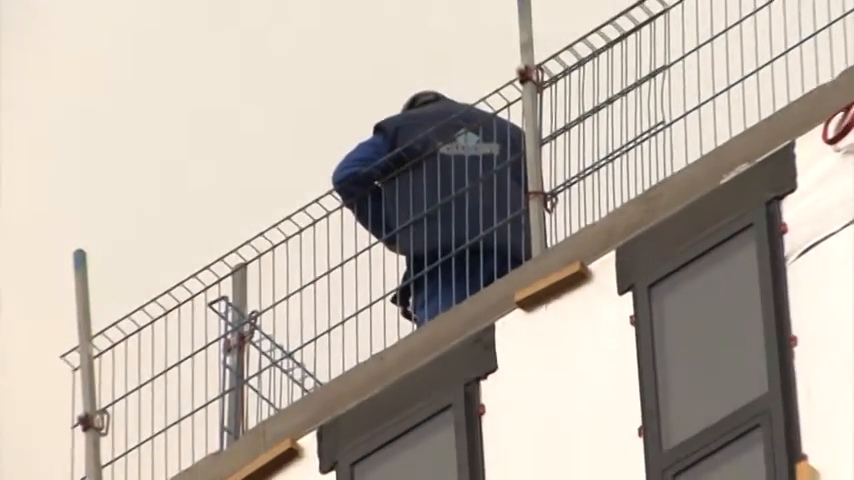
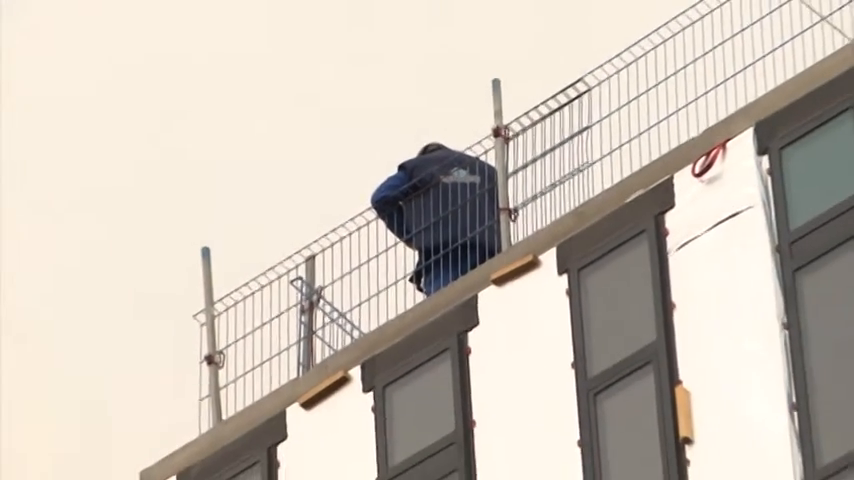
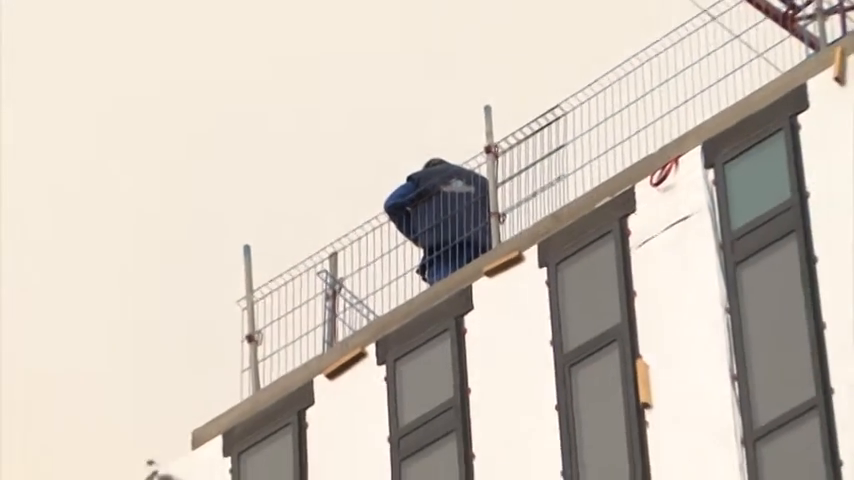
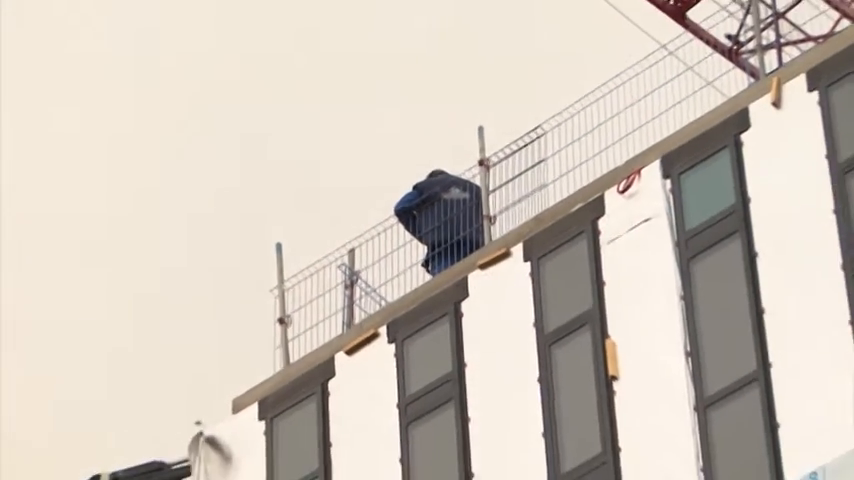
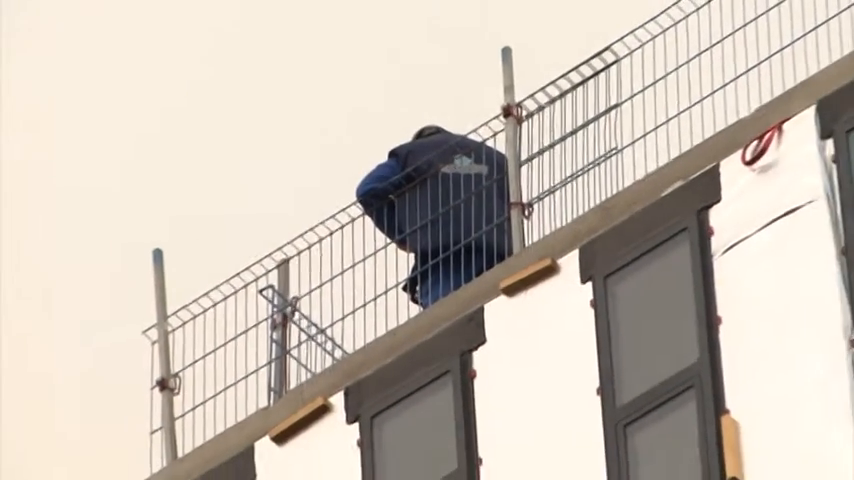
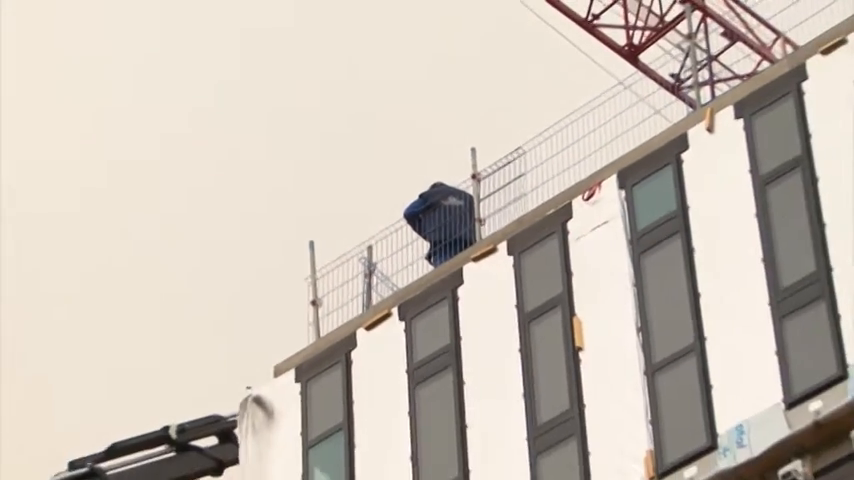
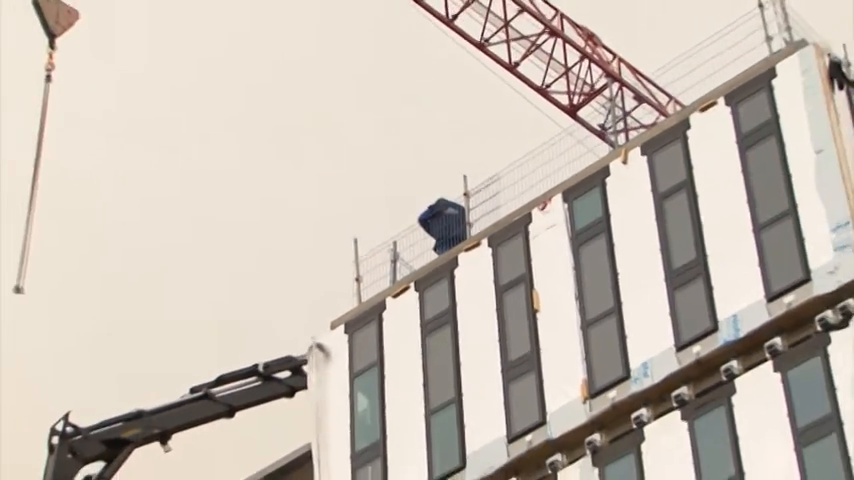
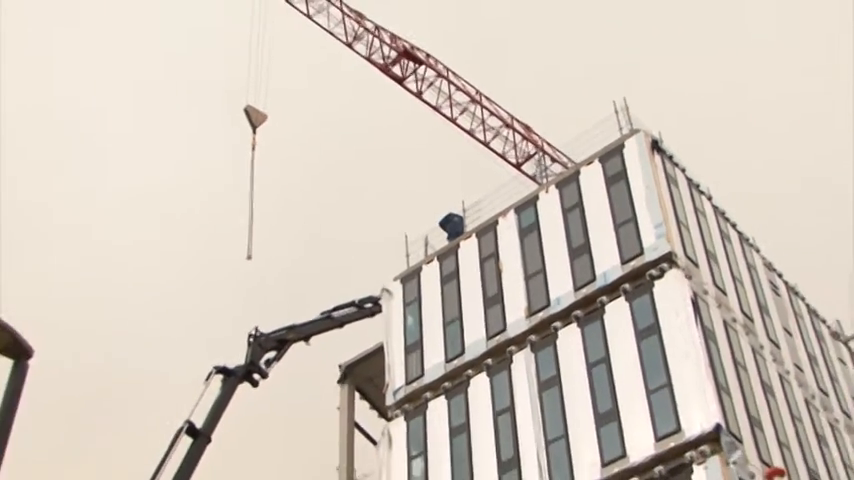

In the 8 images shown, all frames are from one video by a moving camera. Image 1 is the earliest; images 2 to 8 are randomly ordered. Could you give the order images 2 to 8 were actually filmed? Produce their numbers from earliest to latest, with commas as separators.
5, 2, 3, 4, 6, 7, 8
